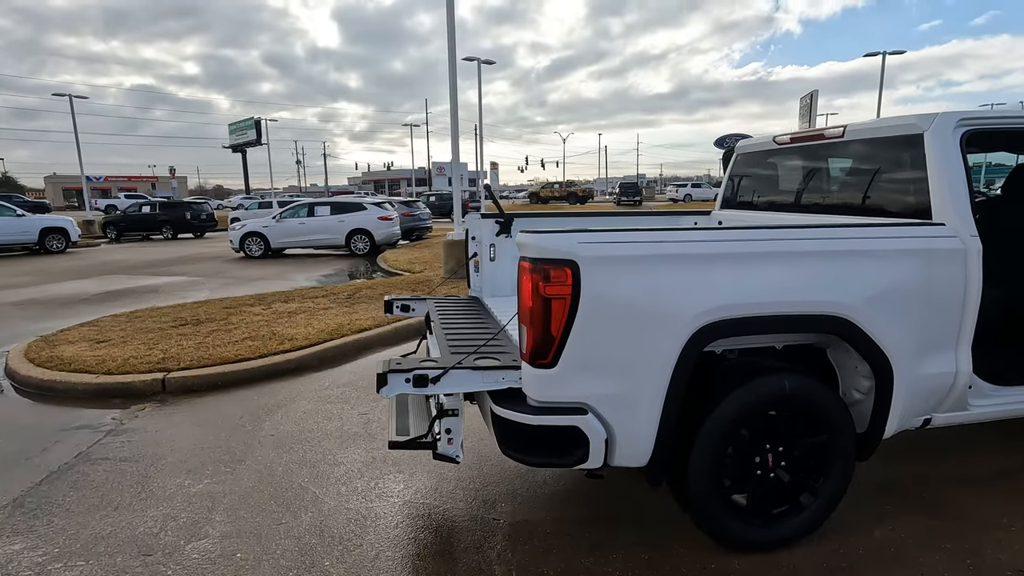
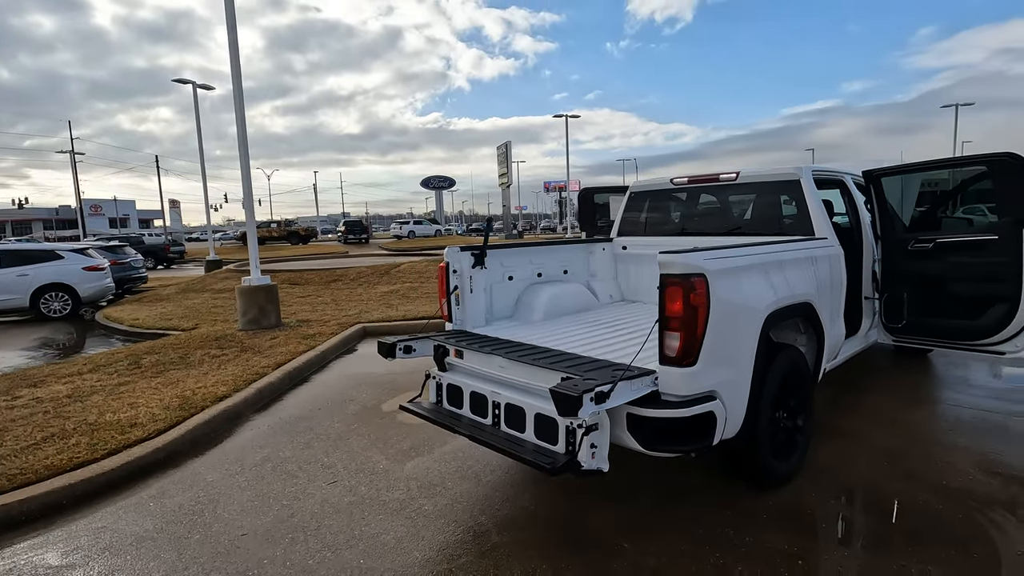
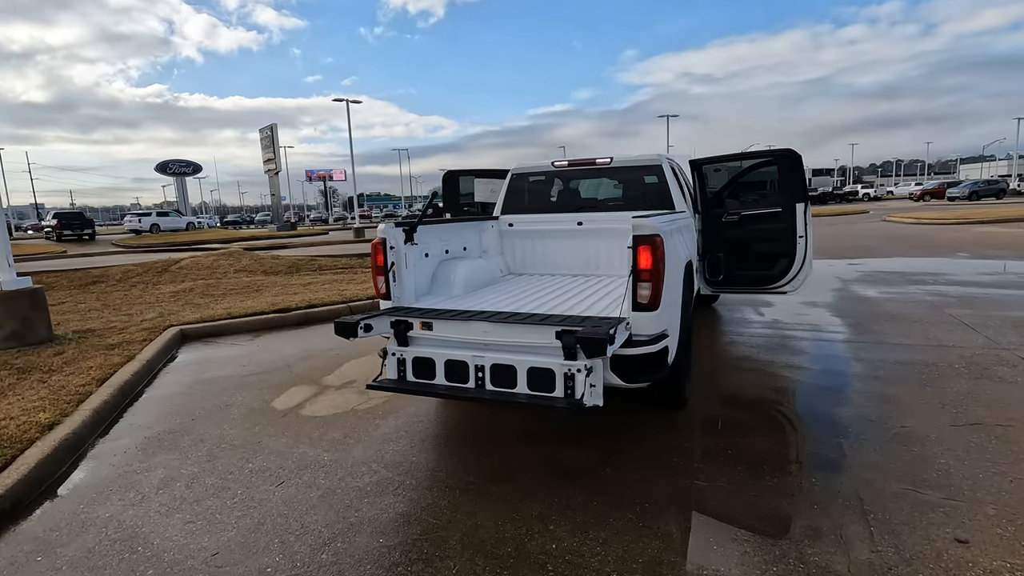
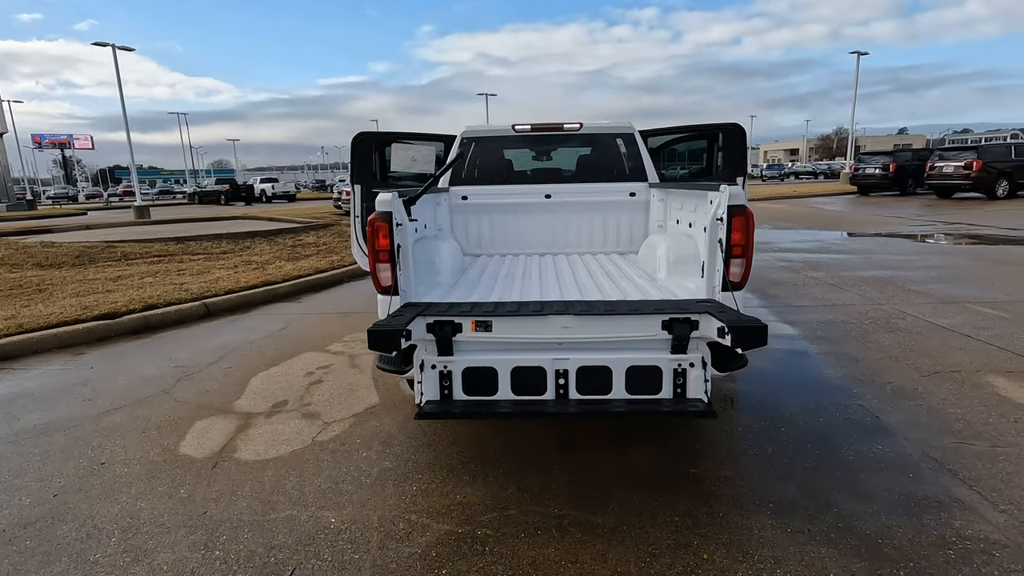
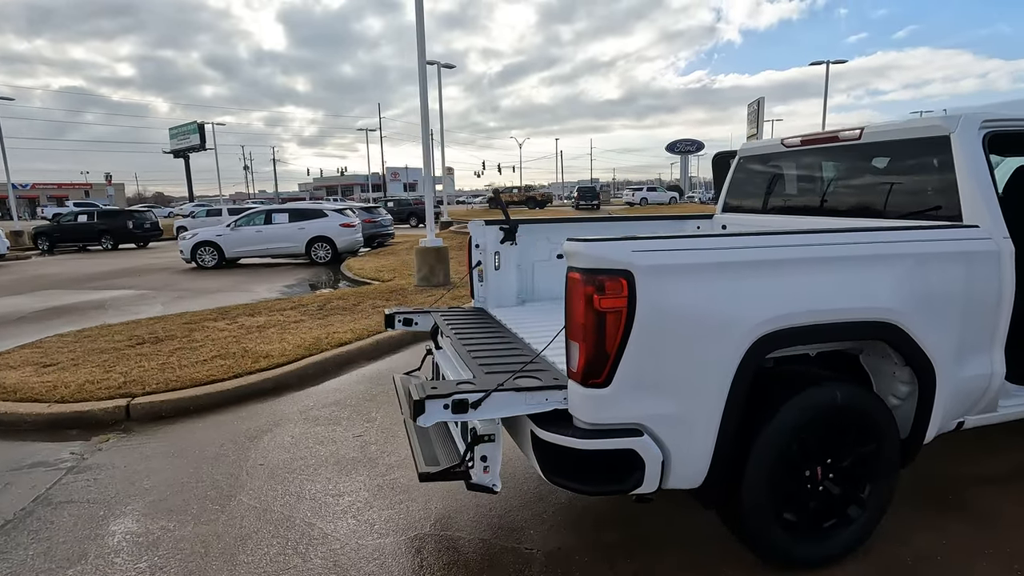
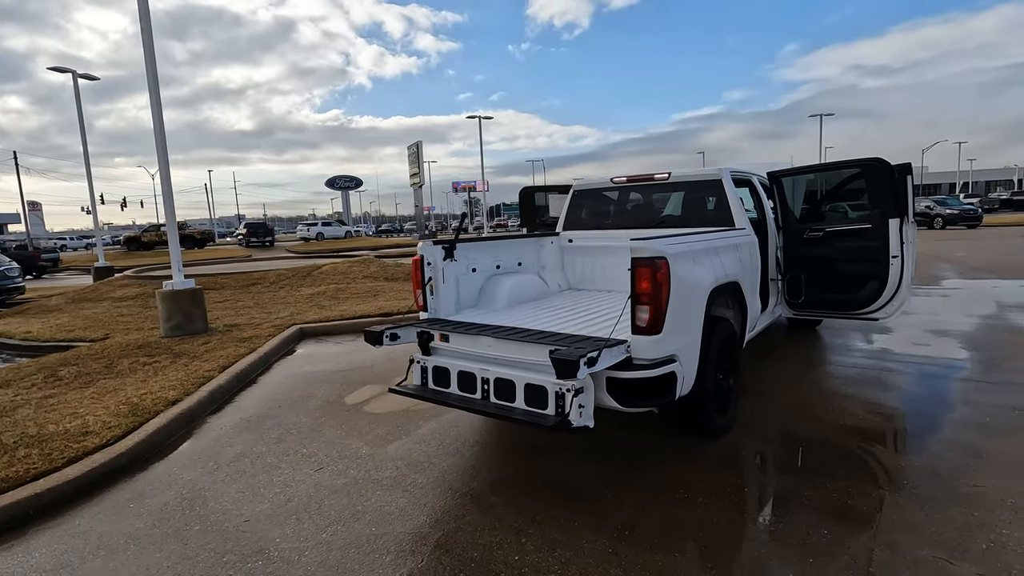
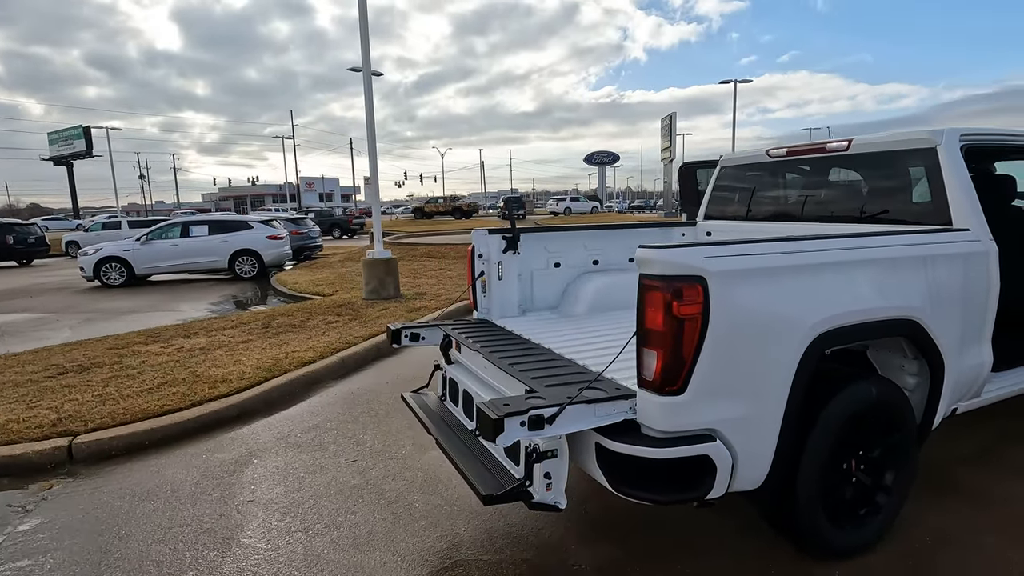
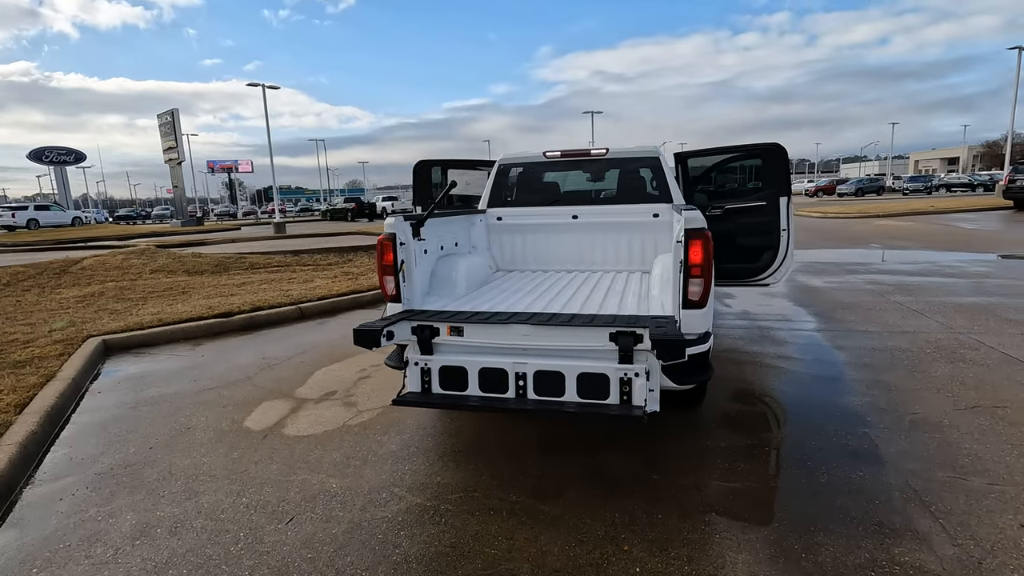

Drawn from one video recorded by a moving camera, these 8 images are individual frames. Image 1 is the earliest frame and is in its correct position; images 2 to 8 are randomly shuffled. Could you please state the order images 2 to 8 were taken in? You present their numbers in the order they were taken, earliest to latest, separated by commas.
5, 7, 2, 6, 3, 8, 4
